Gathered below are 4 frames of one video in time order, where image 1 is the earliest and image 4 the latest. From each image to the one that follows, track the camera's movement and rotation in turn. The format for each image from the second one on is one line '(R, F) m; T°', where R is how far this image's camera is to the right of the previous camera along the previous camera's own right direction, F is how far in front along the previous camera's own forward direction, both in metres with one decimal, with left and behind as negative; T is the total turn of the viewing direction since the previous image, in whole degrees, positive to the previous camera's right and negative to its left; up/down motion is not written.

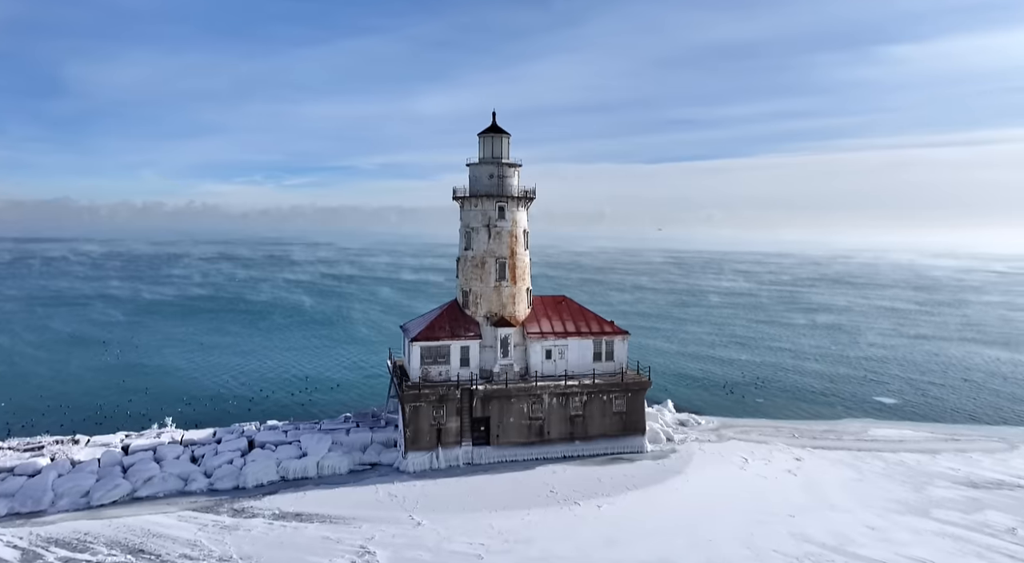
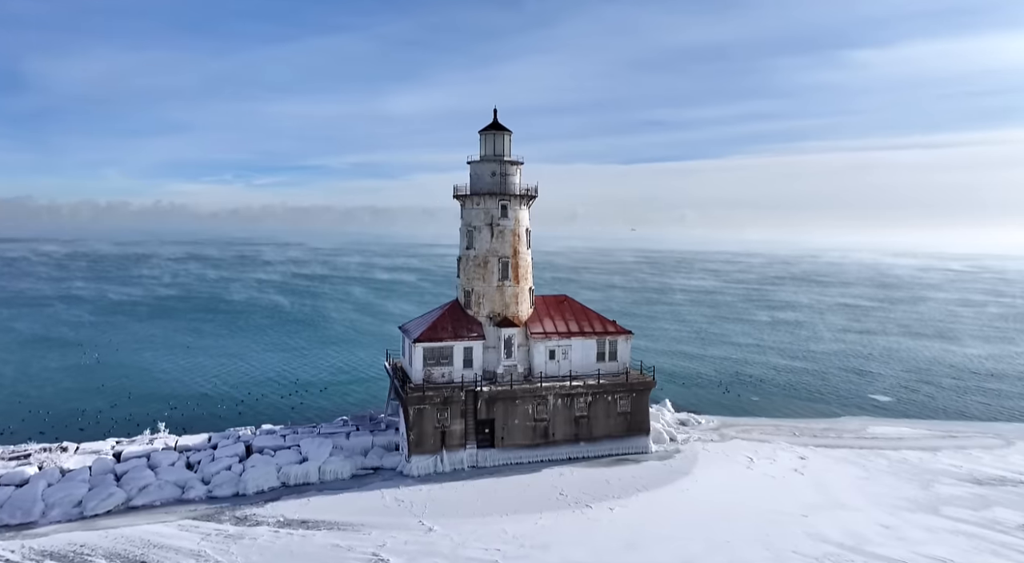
(-1.5, +0.6) m; +2°
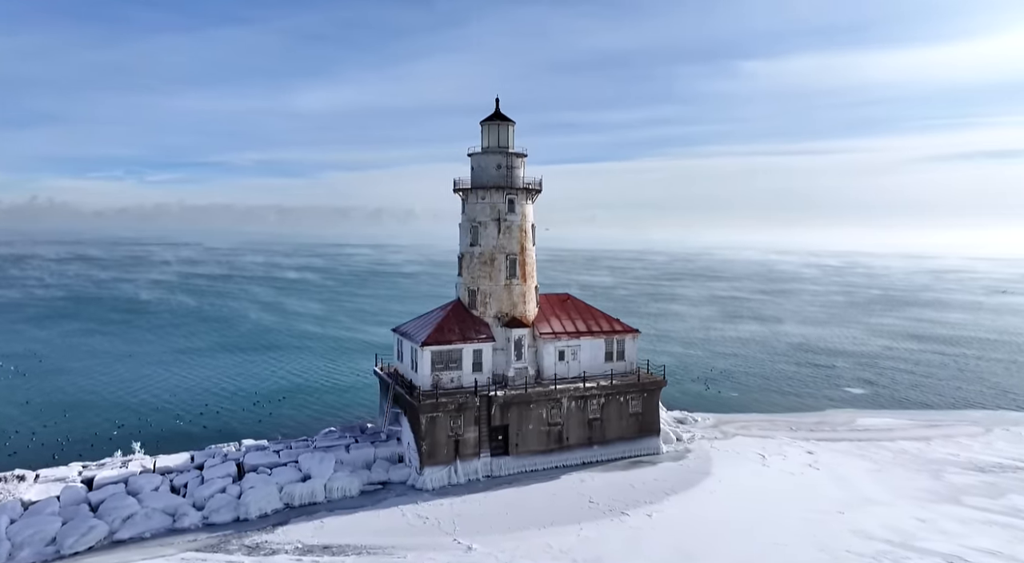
(-4.7, +2.0) m; +7°
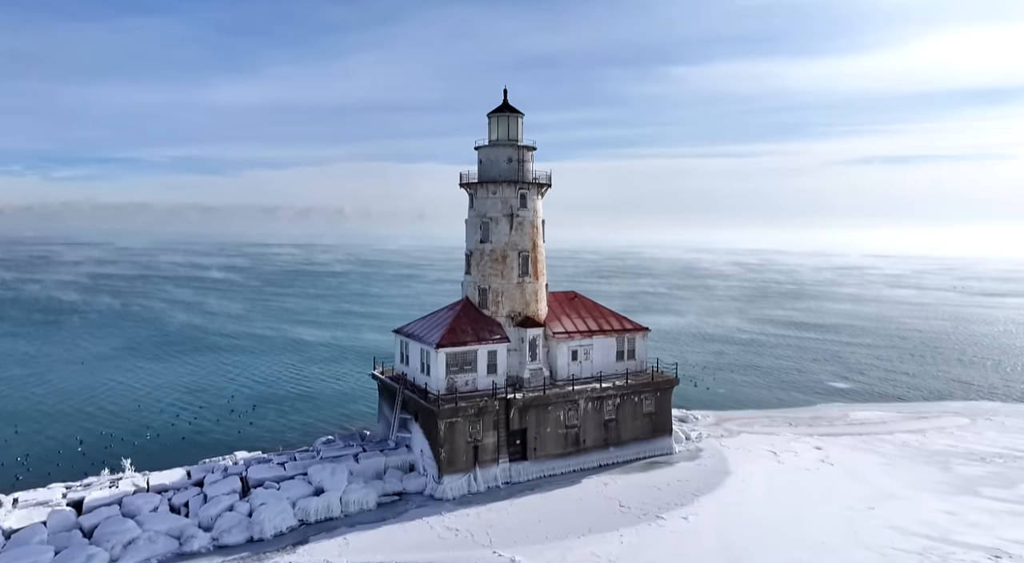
(-3.7, +1.4) m; +6°
